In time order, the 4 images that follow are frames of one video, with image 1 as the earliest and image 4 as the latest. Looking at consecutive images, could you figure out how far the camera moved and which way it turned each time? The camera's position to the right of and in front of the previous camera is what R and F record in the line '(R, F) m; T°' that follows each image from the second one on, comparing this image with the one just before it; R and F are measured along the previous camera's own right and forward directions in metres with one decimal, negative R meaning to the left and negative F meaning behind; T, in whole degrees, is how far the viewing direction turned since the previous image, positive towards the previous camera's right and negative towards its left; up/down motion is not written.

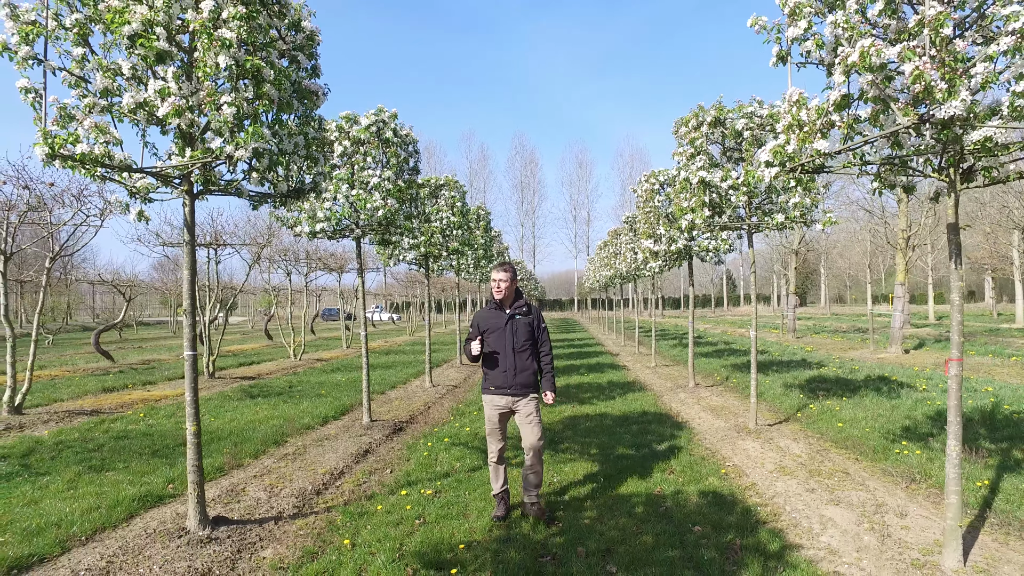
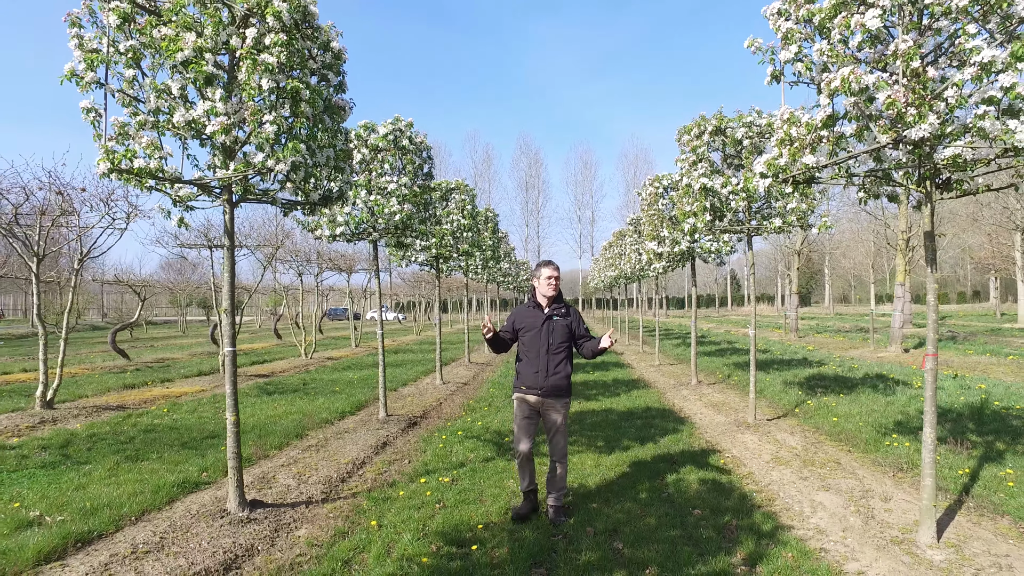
(-0.1, -0.4) m; 0°
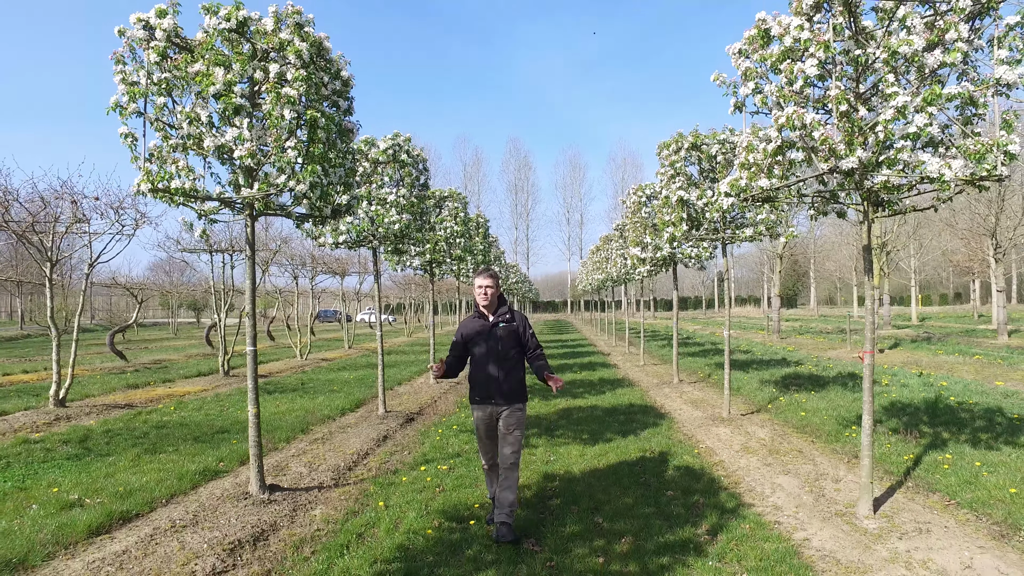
(0.0, -0.6) m; +1°
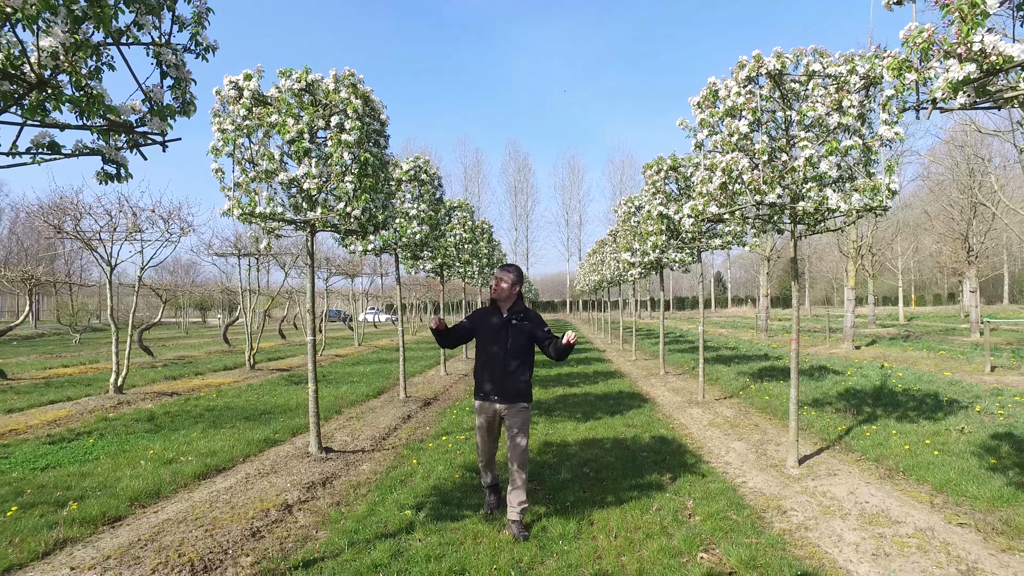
(-0.1, -1.4) m; 0°
